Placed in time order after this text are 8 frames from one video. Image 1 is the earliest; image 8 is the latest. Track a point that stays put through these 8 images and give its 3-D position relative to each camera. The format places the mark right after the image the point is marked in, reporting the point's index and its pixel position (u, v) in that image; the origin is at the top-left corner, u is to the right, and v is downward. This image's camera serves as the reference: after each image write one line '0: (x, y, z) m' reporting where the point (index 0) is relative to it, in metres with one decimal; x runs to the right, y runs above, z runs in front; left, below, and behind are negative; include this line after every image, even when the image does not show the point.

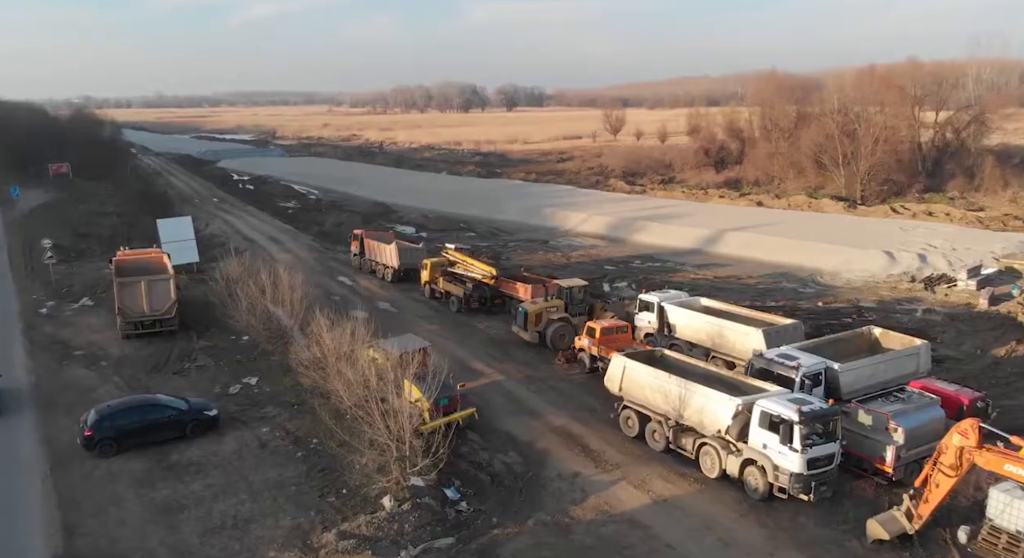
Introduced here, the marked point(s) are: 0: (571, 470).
0: (+1.1, -3.5, +13.9) m
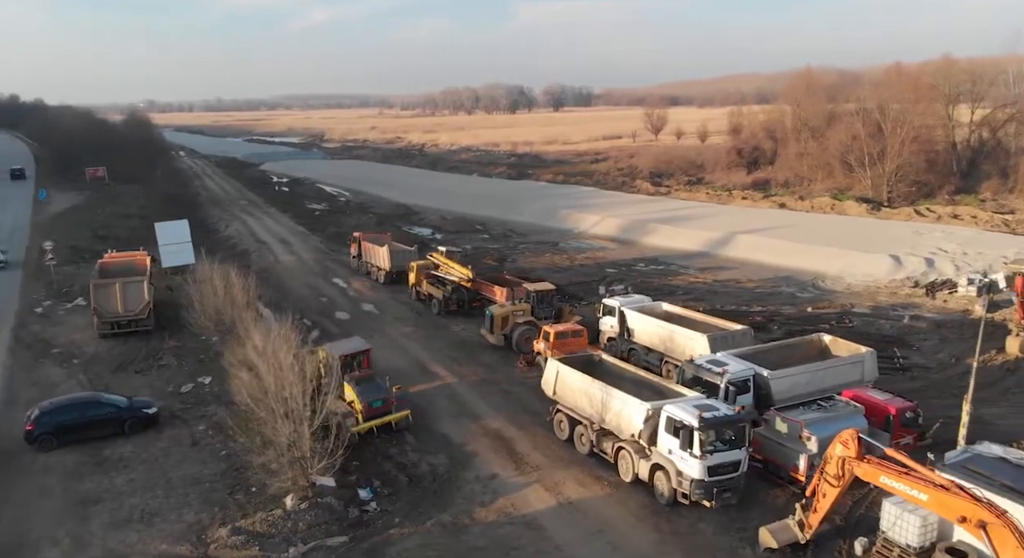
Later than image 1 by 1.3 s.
0: (-0.4, -3.6, +14.1) m
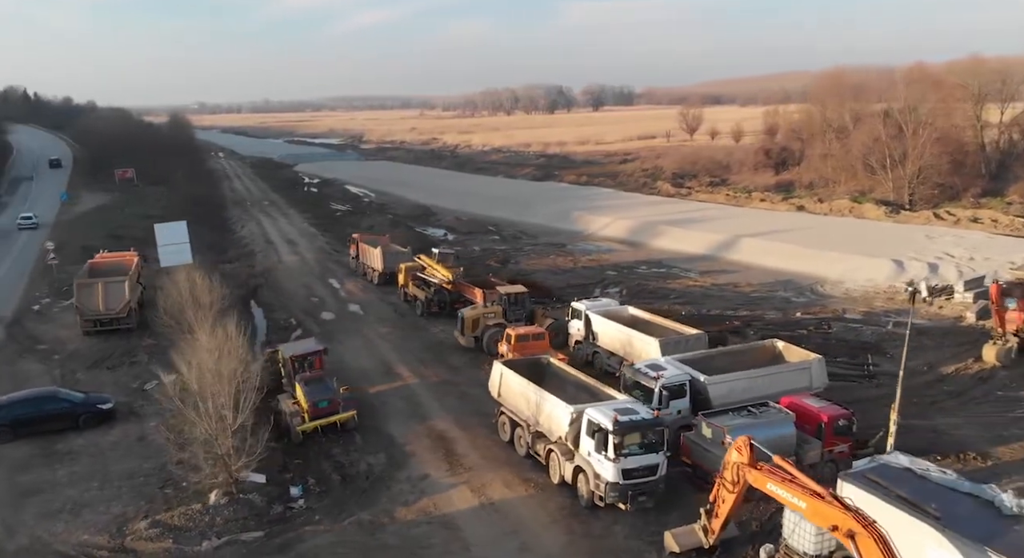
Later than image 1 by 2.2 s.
0: (-1.7, -3.7, +14.4) m
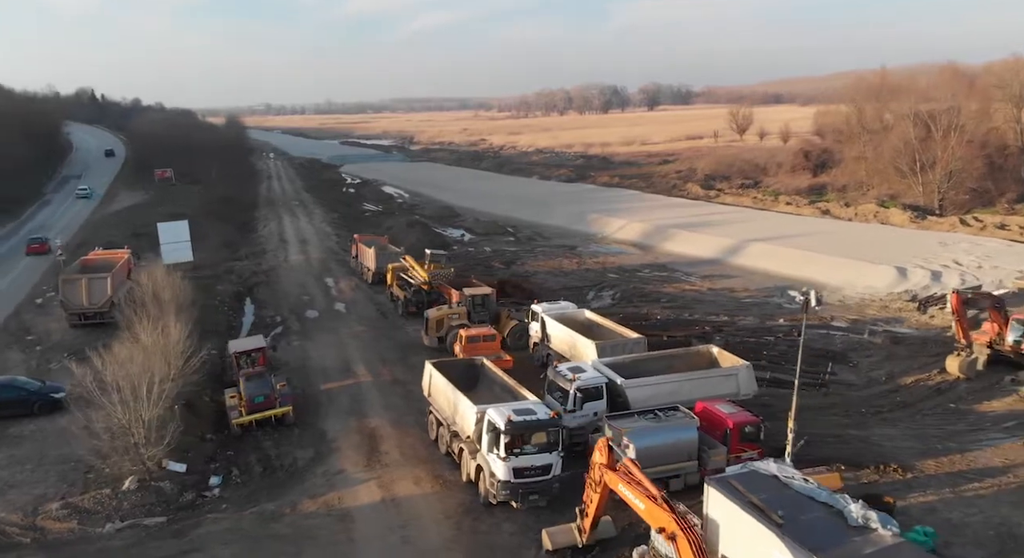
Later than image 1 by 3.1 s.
0: (-3.4, -3.7, +14.9) m
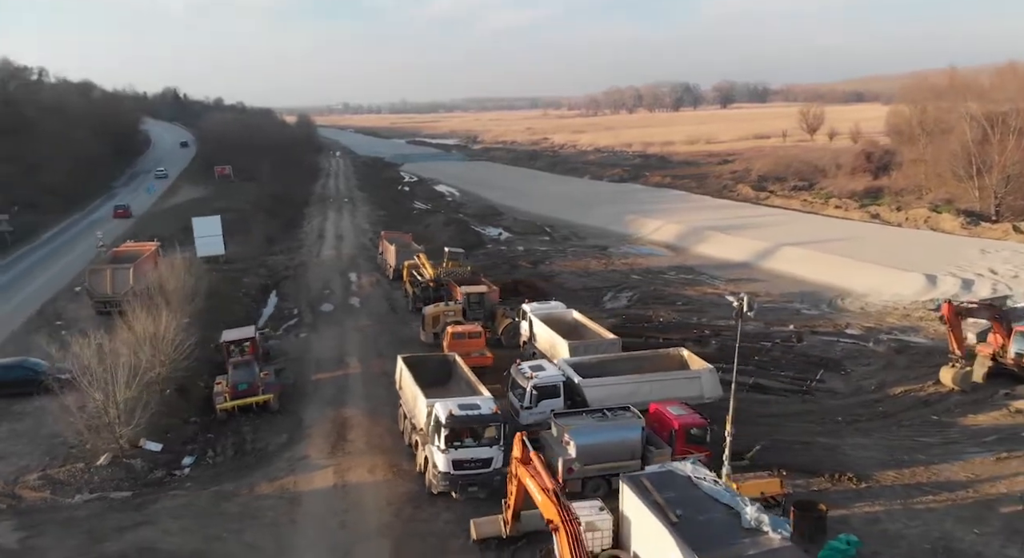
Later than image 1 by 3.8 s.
0: (-4.3, -3.6, +15.7) m
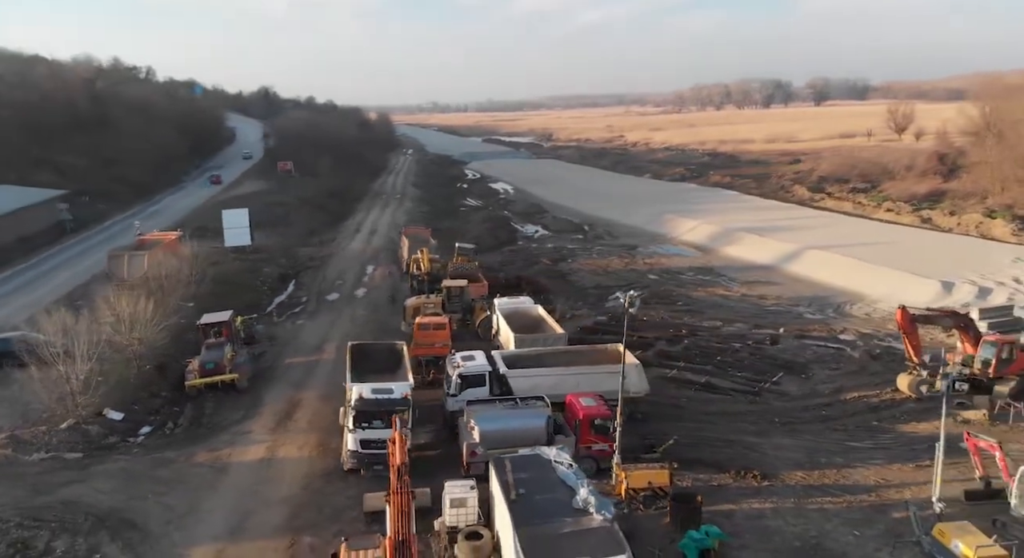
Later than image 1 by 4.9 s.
0: (-5.8, -3.3, +17.0) m
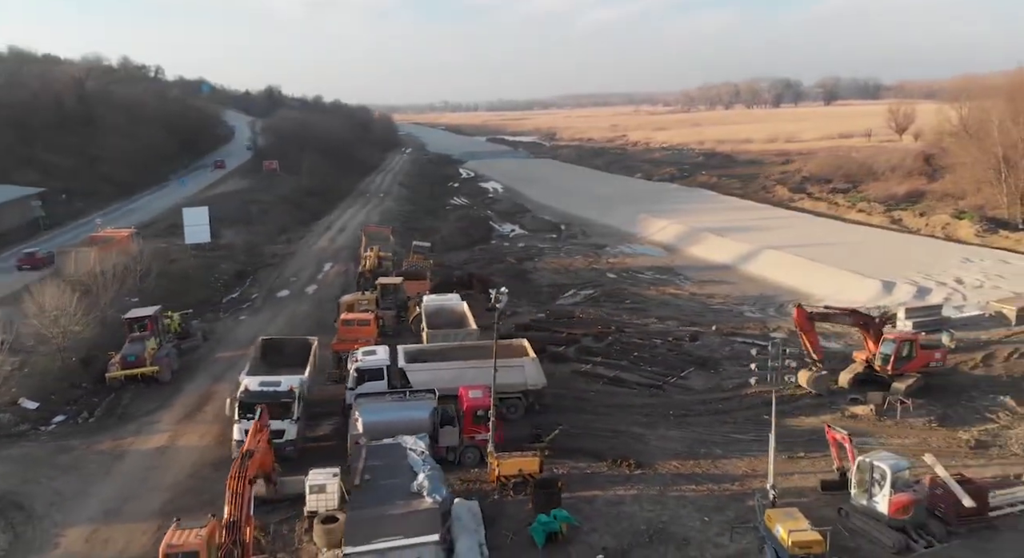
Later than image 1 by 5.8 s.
0: (-8.2, -3.2, +17.7) m
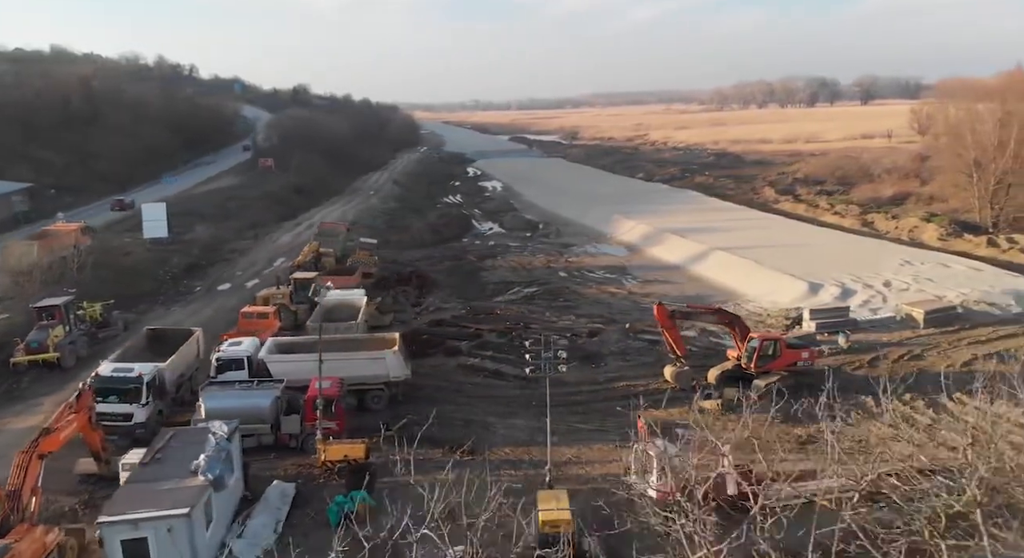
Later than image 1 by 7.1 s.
0: (-11.6, -3.0, +19.0) m
